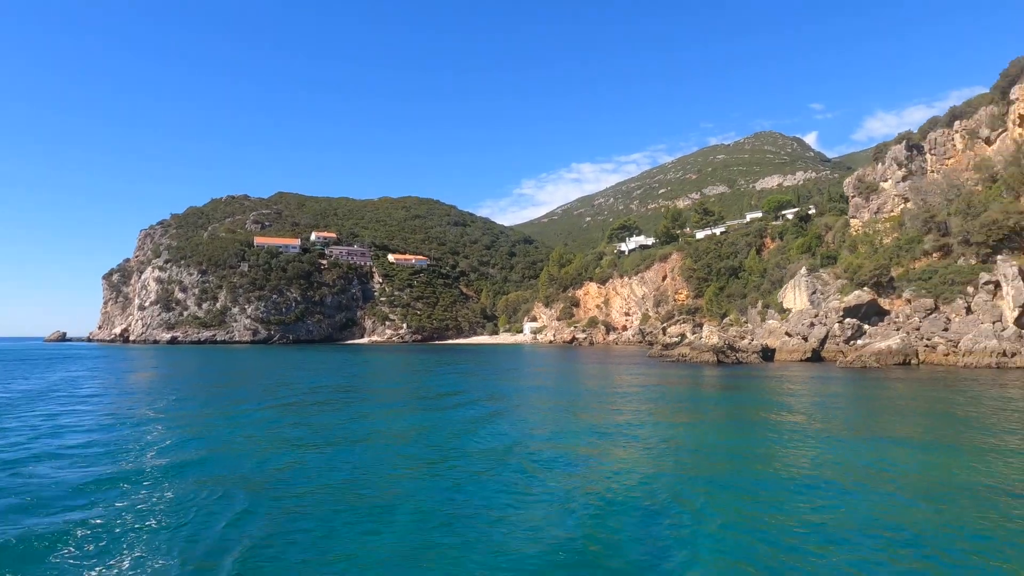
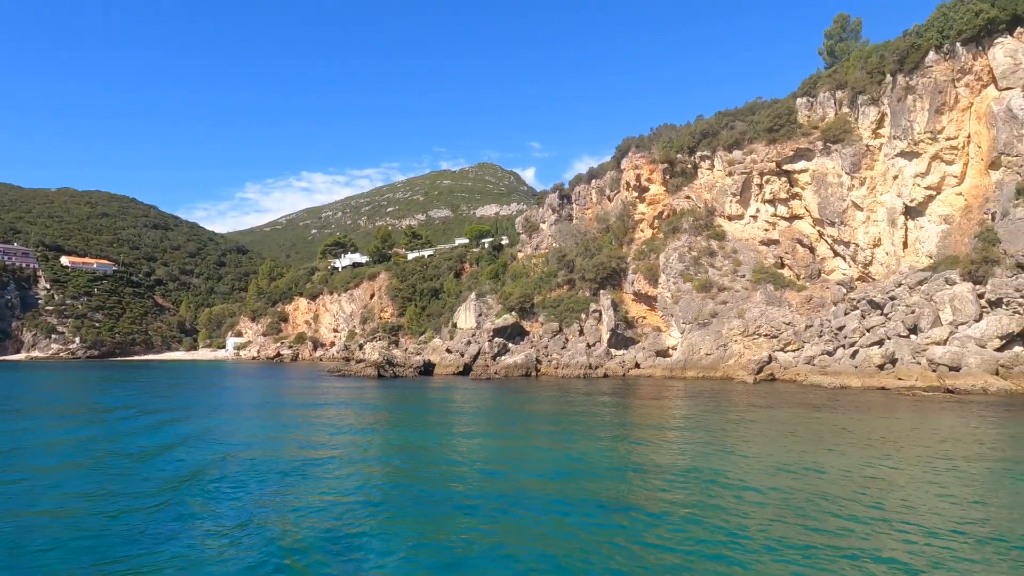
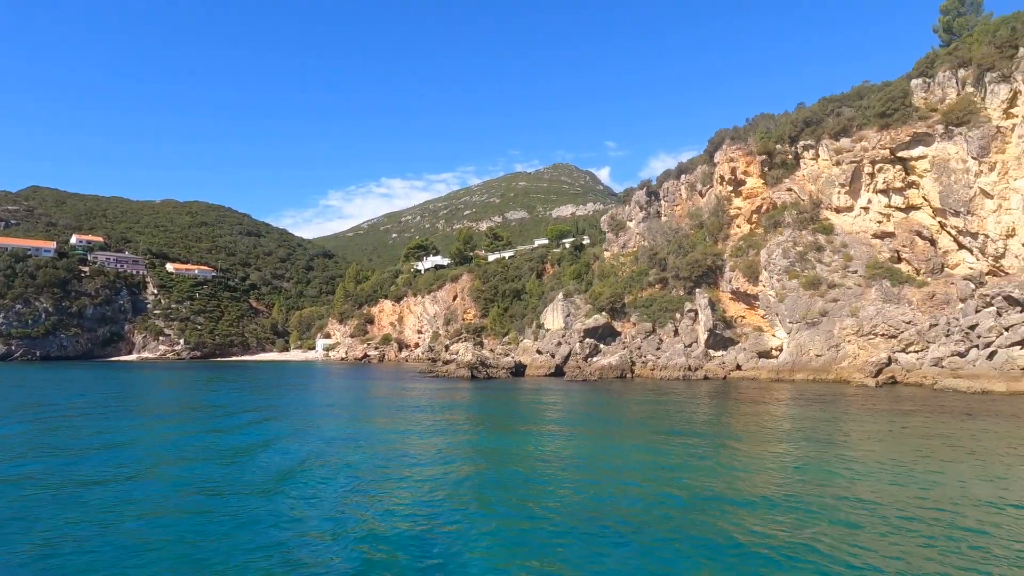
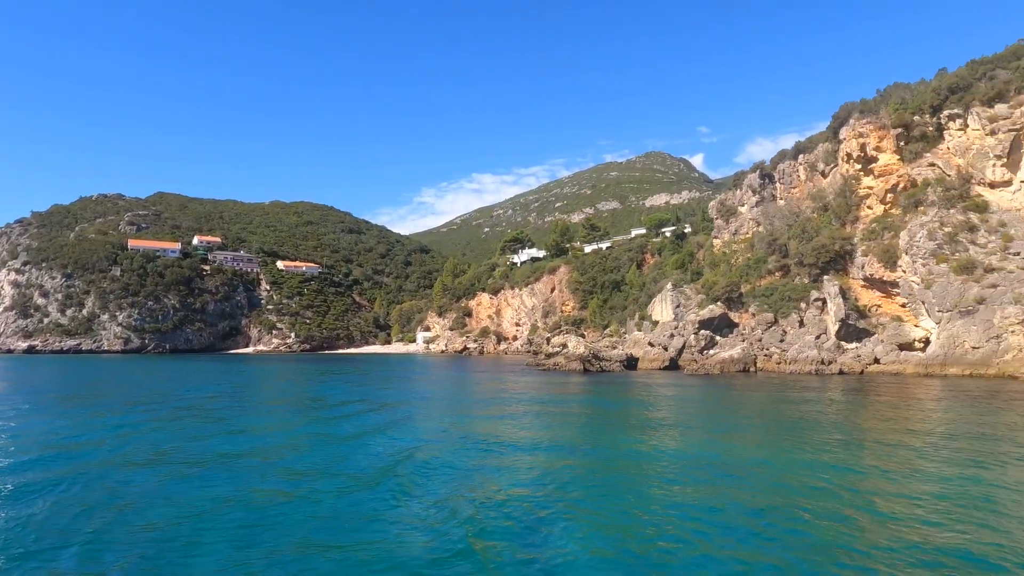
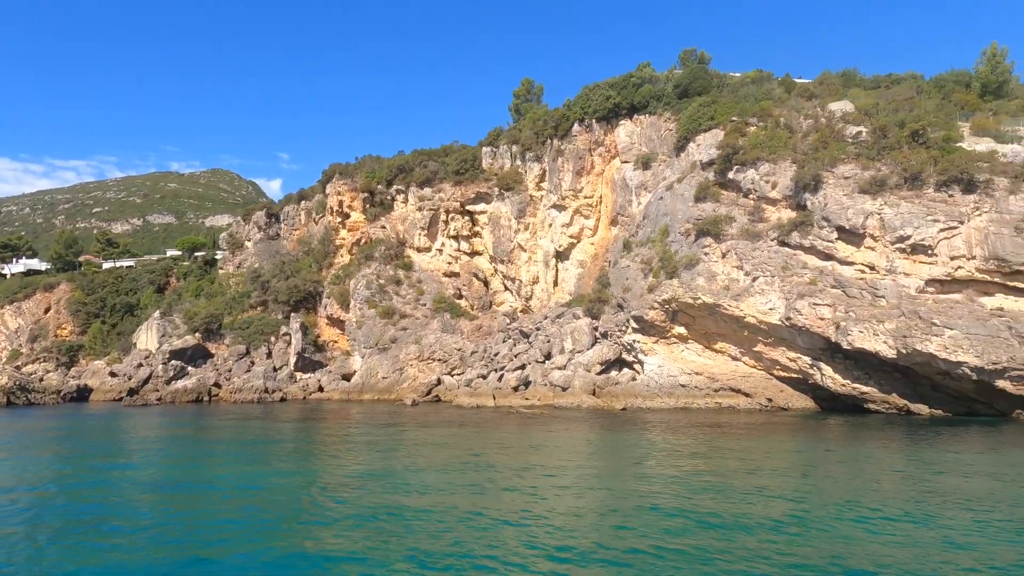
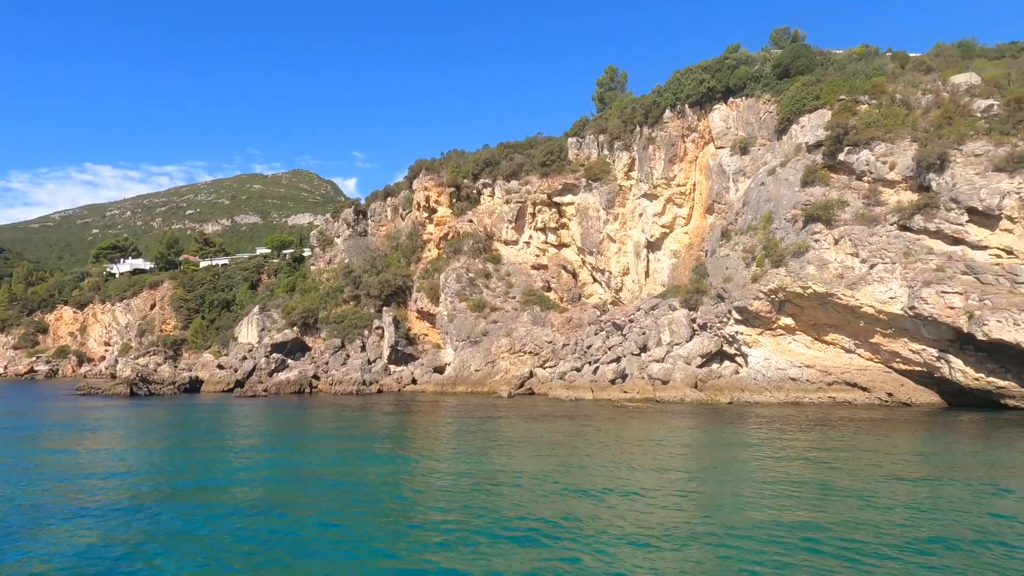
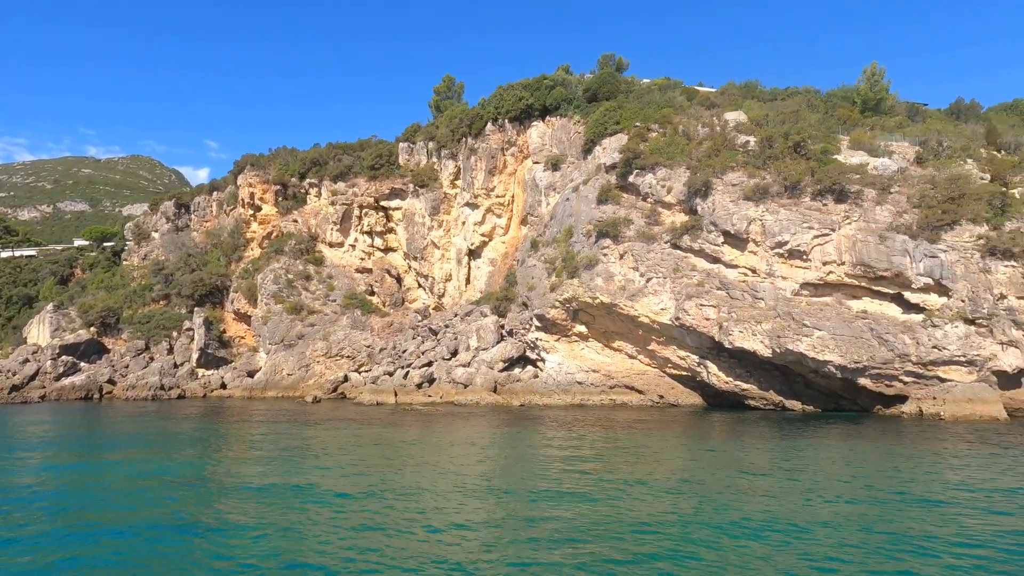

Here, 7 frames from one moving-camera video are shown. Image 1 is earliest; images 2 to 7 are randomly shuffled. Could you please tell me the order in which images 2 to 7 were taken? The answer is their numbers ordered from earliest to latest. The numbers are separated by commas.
4, 3, 2, 6, 5, 7
